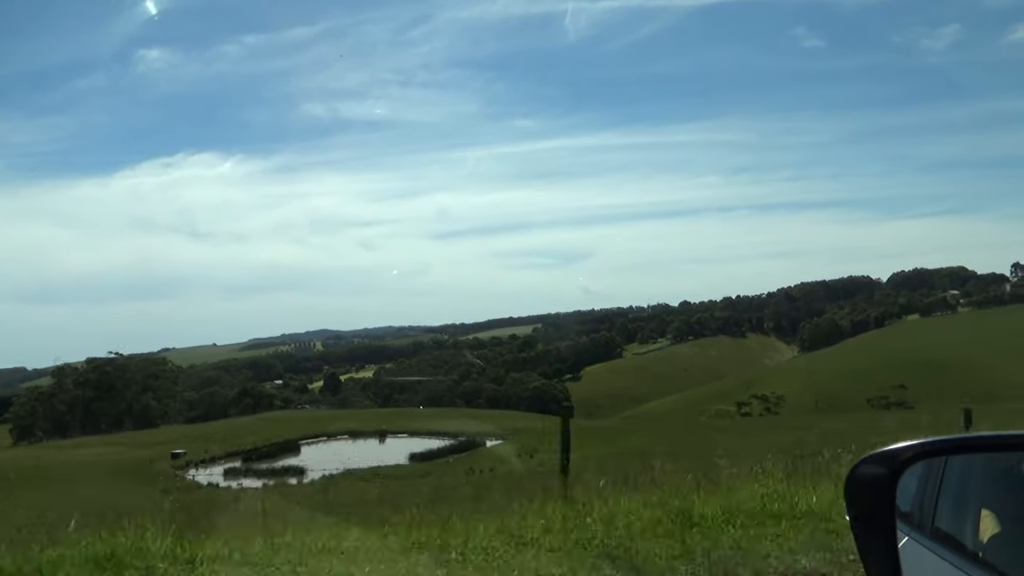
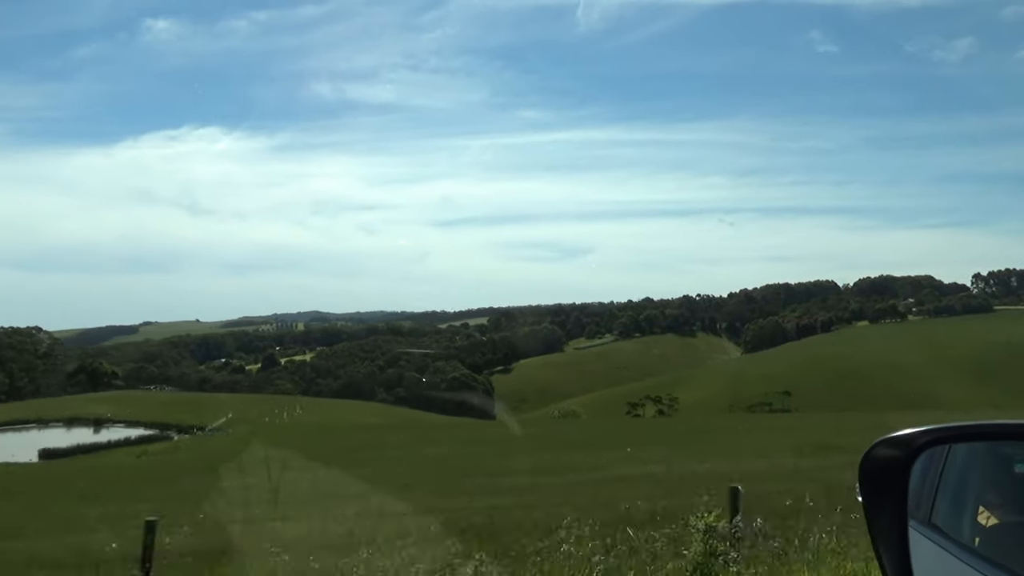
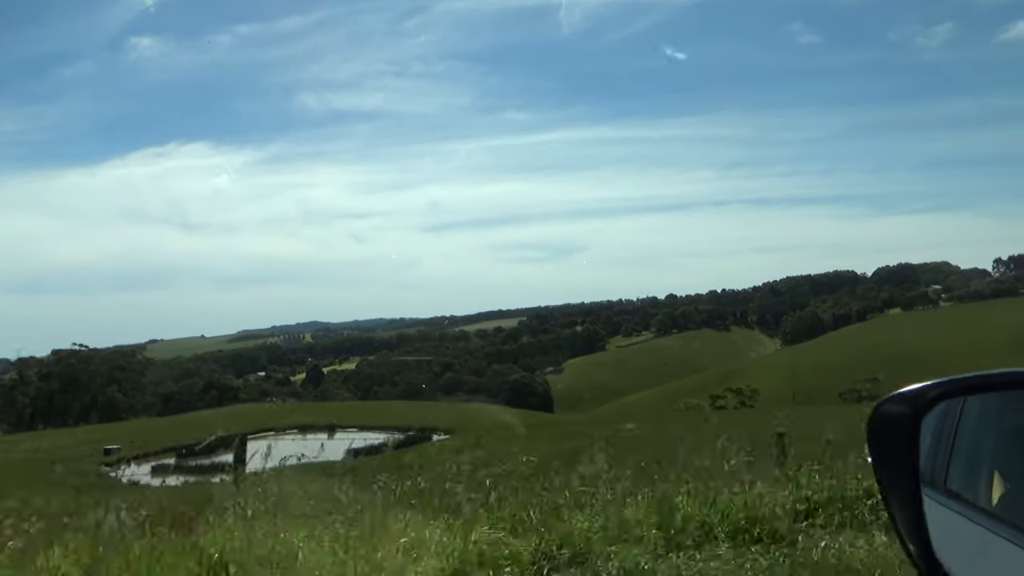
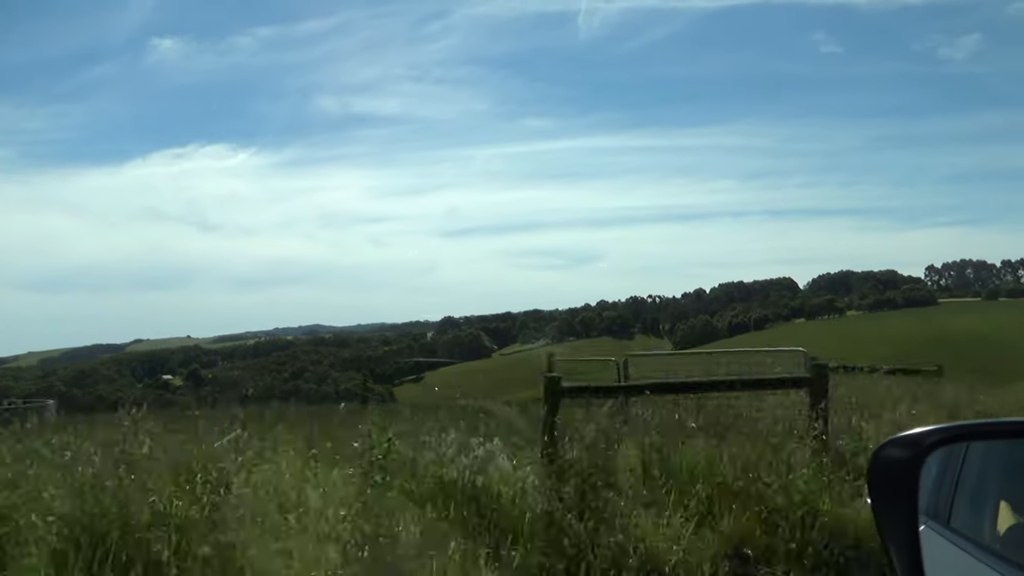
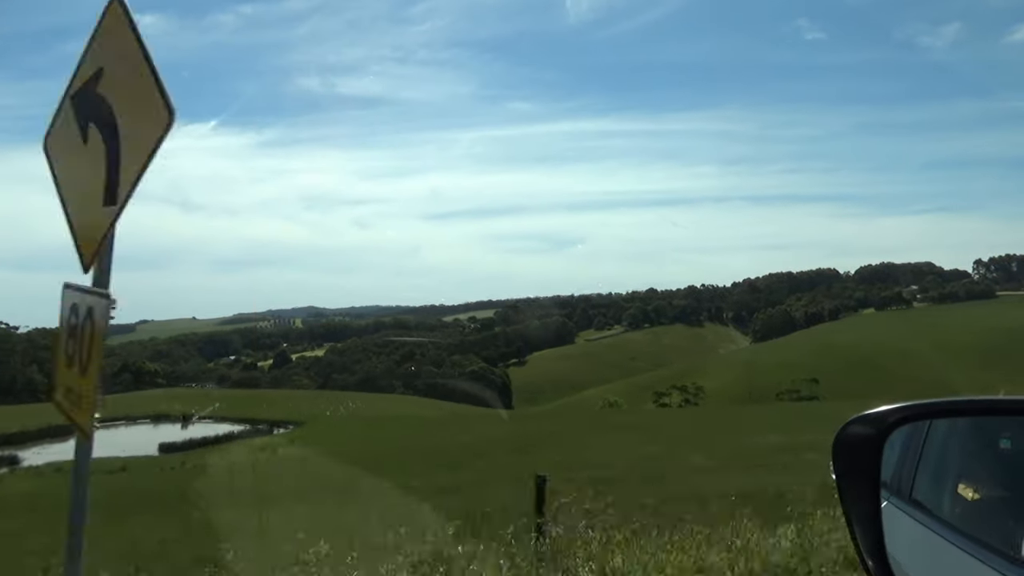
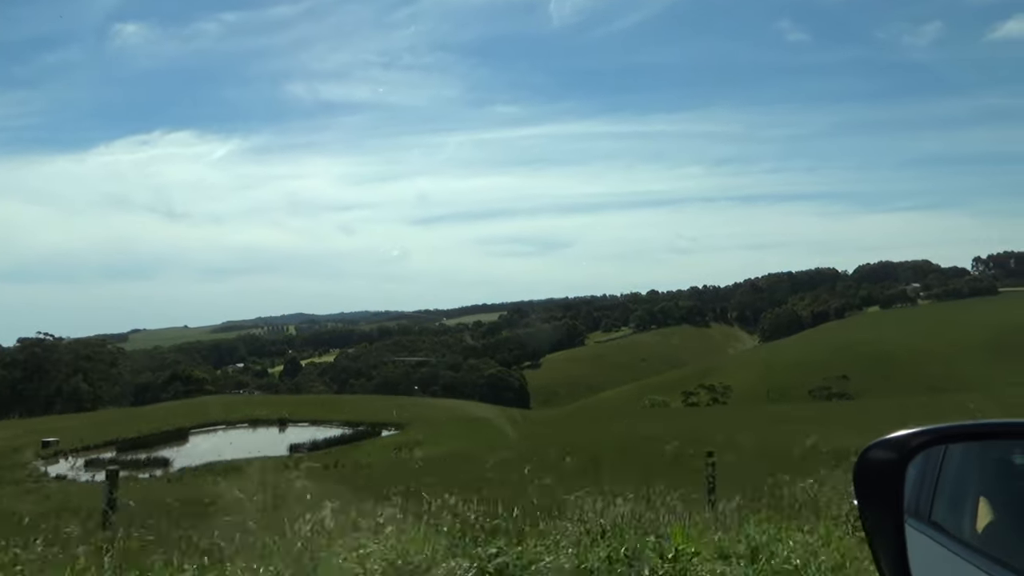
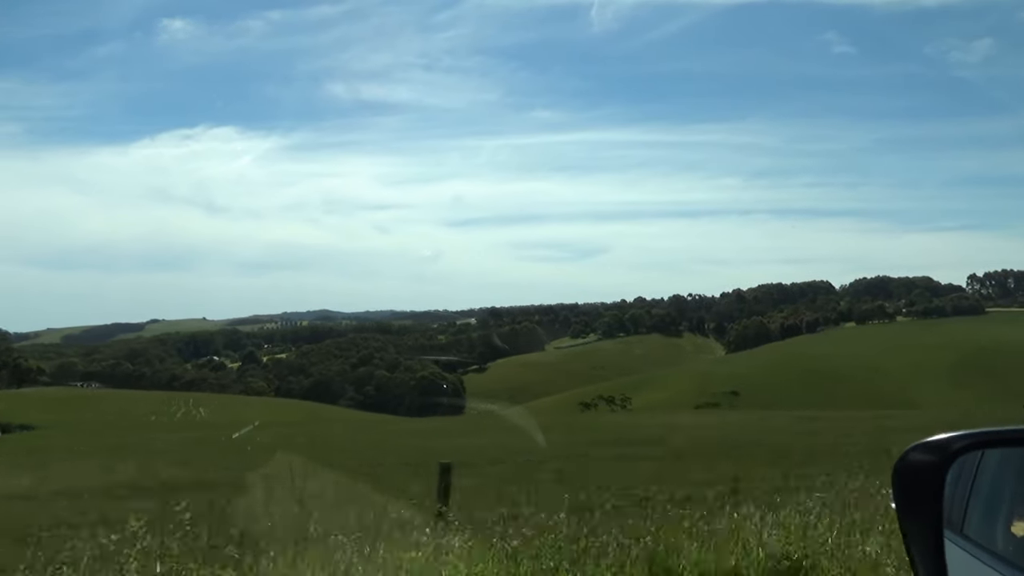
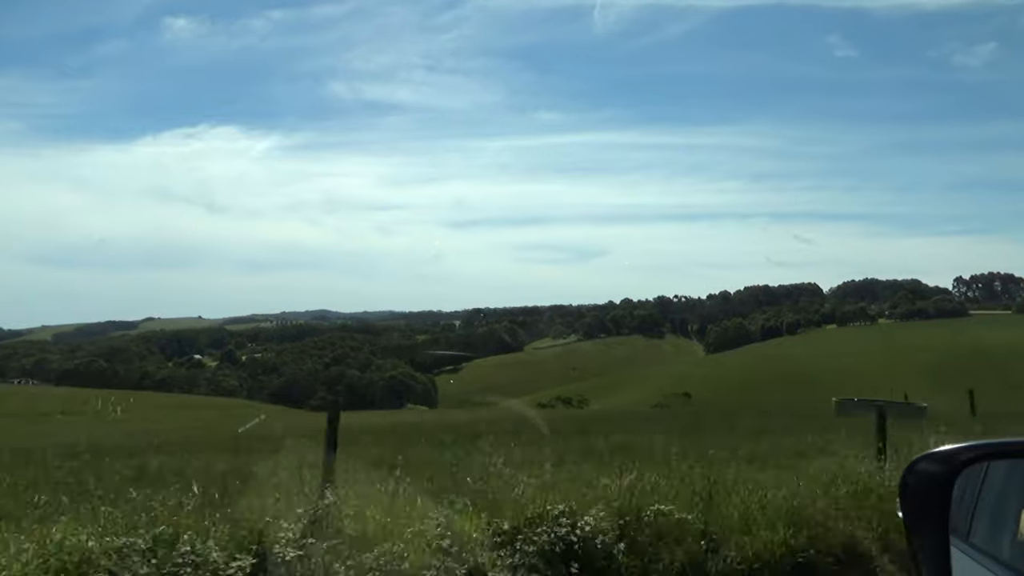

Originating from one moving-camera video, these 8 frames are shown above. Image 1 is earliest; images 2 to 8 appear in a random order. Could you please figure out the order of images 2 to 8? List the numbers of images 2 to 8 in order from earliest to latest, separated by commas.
3, 6, 5, 2, 7, 8, 4
